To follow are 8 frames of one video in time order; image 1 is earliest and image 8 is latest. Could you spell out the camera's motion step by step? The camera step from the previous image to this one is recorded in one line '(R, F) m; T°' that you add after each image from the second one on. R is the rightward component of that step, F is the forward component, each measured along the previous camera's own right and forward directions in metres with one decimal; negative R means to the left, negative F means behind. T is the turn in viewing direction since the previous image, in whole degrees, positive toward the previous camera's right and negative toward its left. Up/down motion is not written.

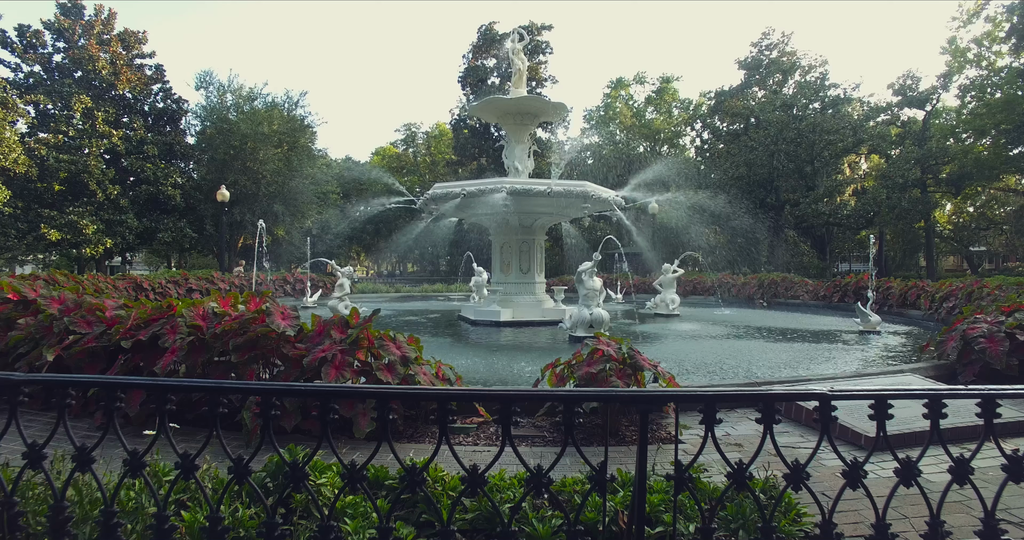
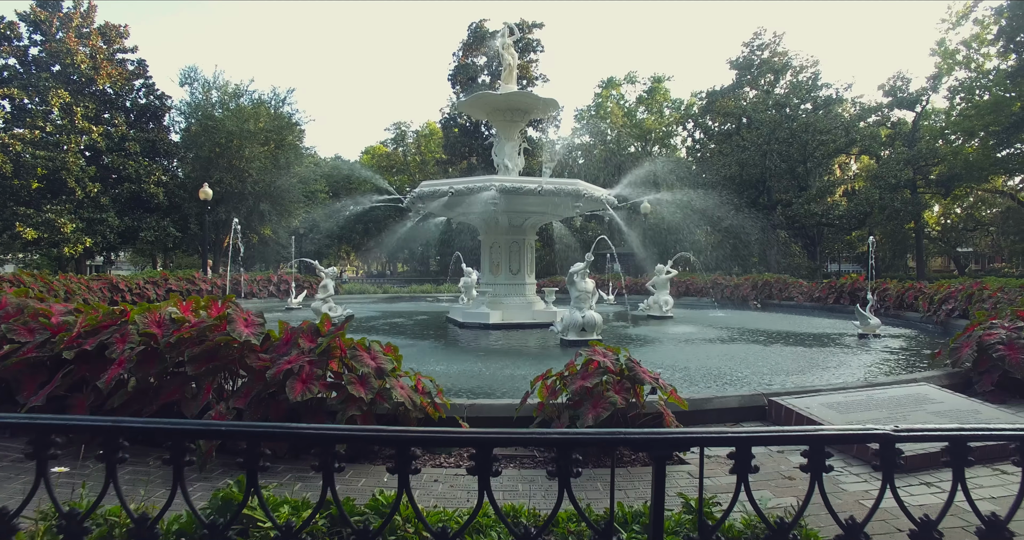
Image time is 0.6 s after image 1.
(0.0, +0.3) m; +1°
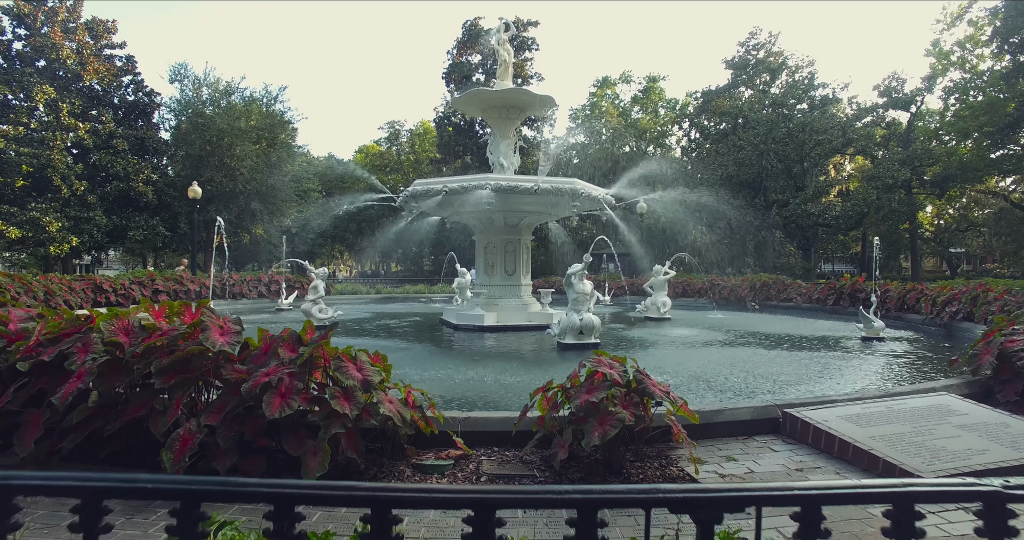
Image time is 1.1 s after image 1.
(0.0, +0.3) m; +1°
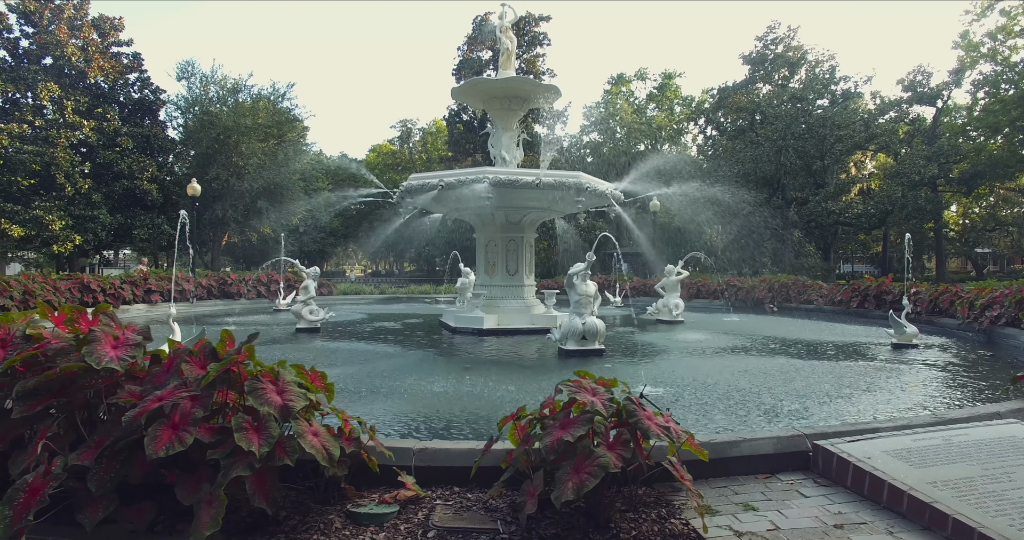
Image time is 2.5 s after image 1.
(+0.2, +0.7) m; -1°
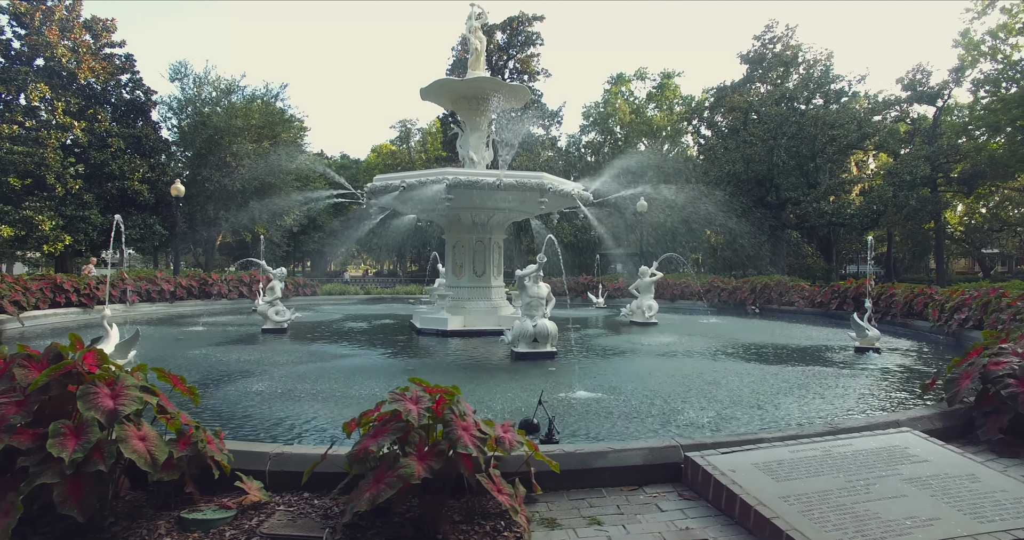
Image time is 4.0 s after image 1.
(+0.7, +0.1) m; -1°
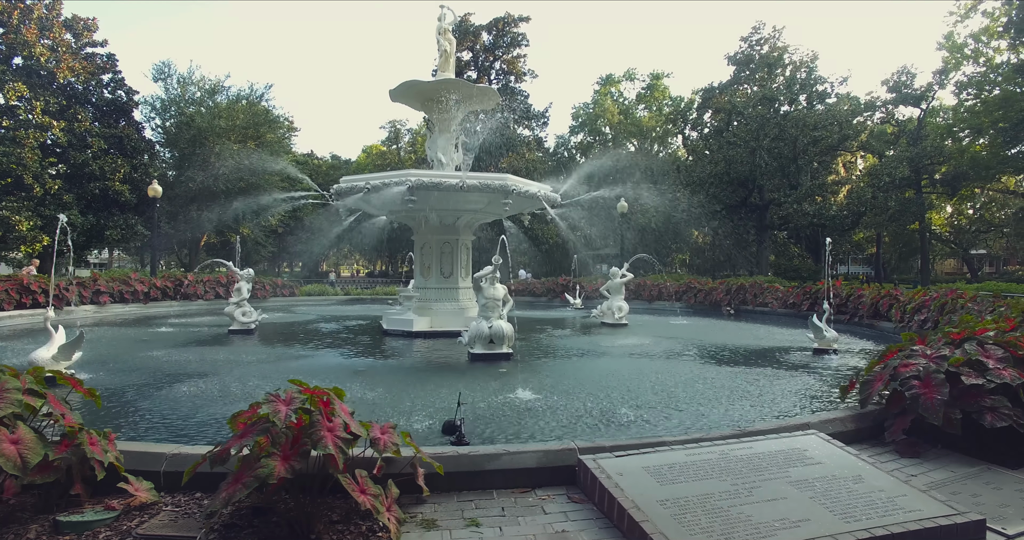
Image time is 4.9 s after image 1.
(+0.5, 0.0) m; 0°
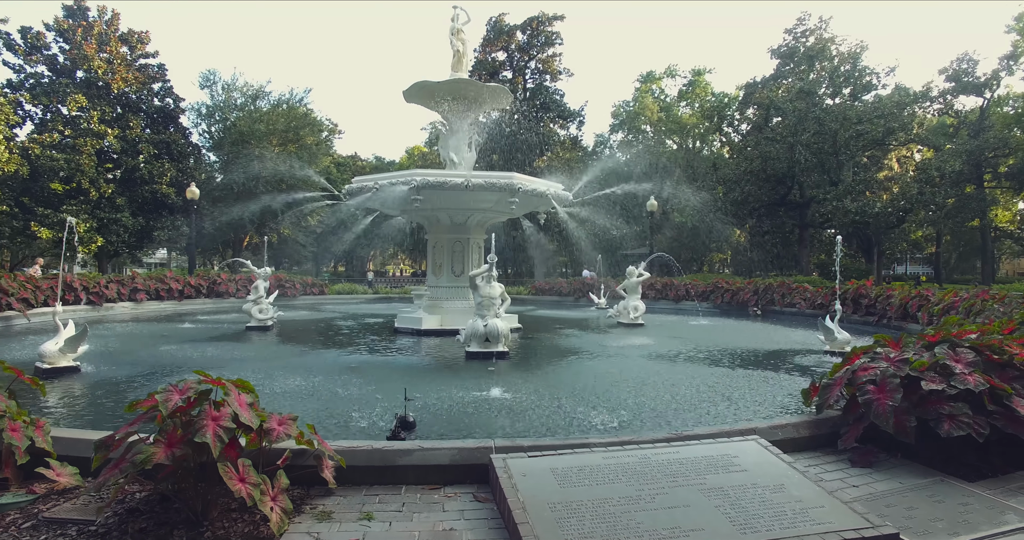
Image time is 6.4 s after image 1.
(+0.7, +0.1) m; -5°
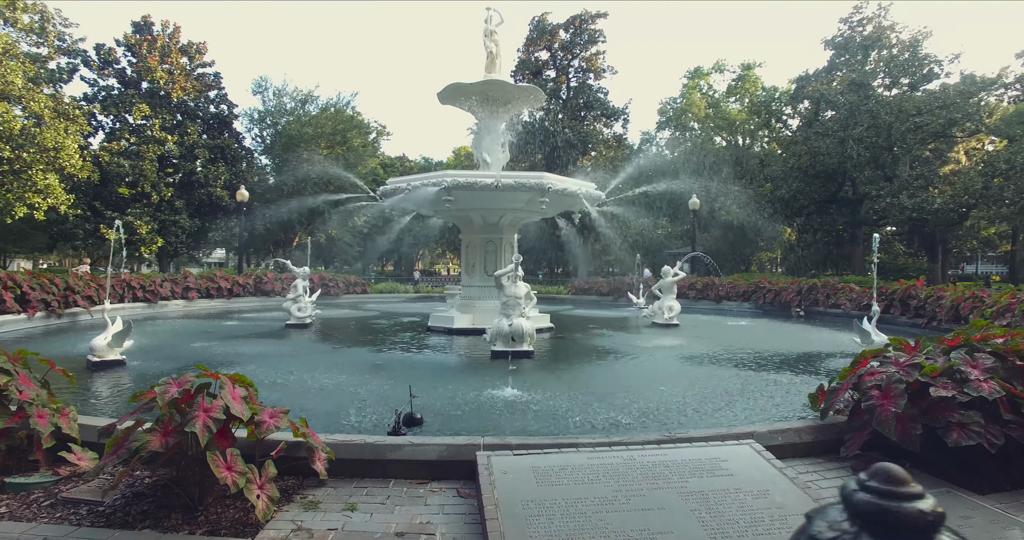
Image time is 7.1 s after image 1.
(+0.3, 0.0) m; -5°
